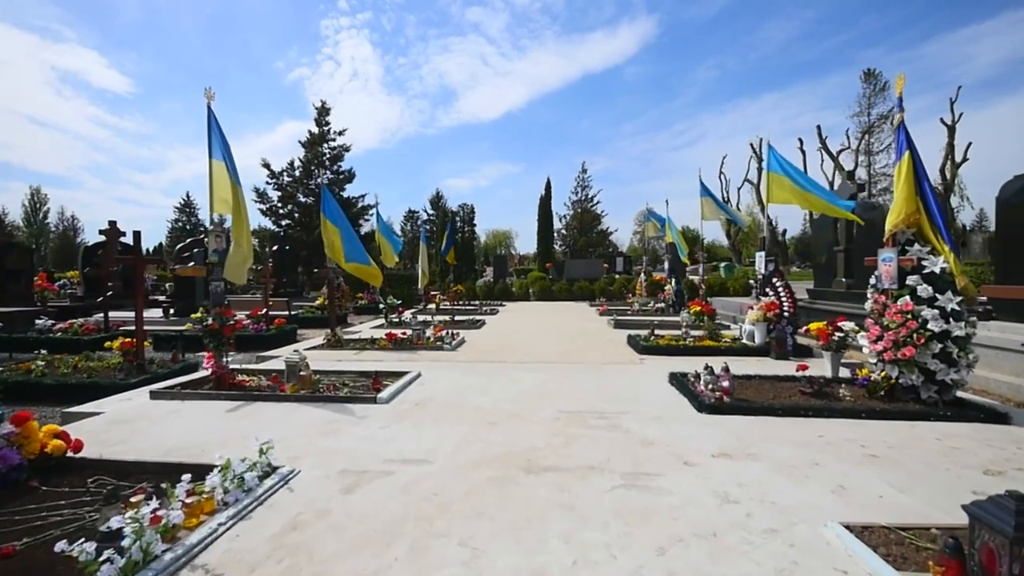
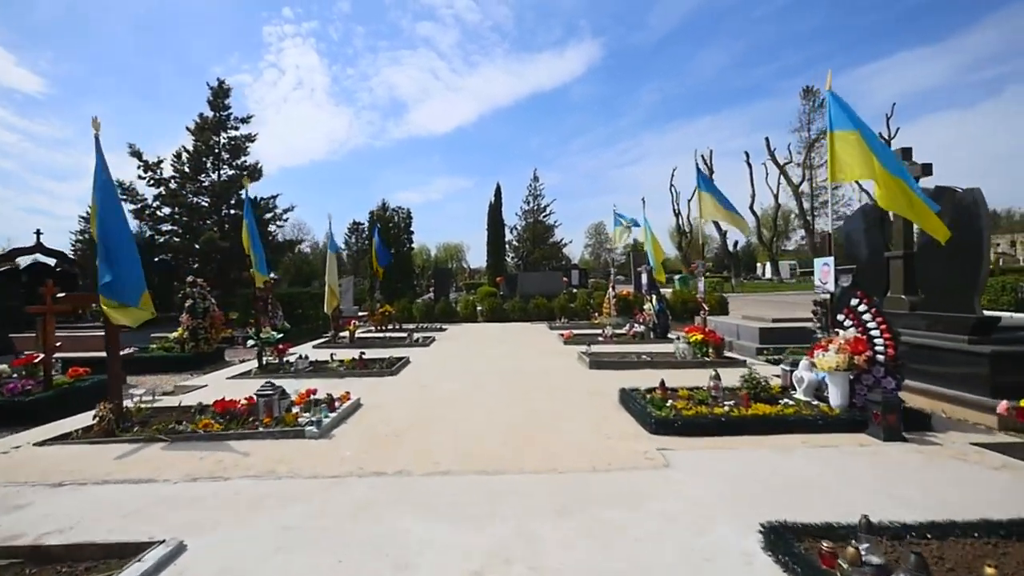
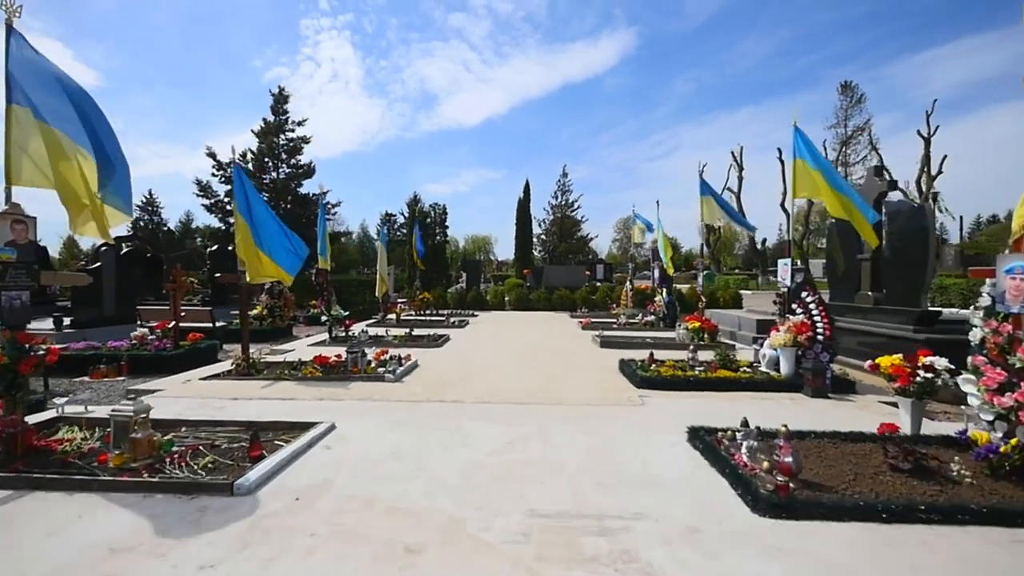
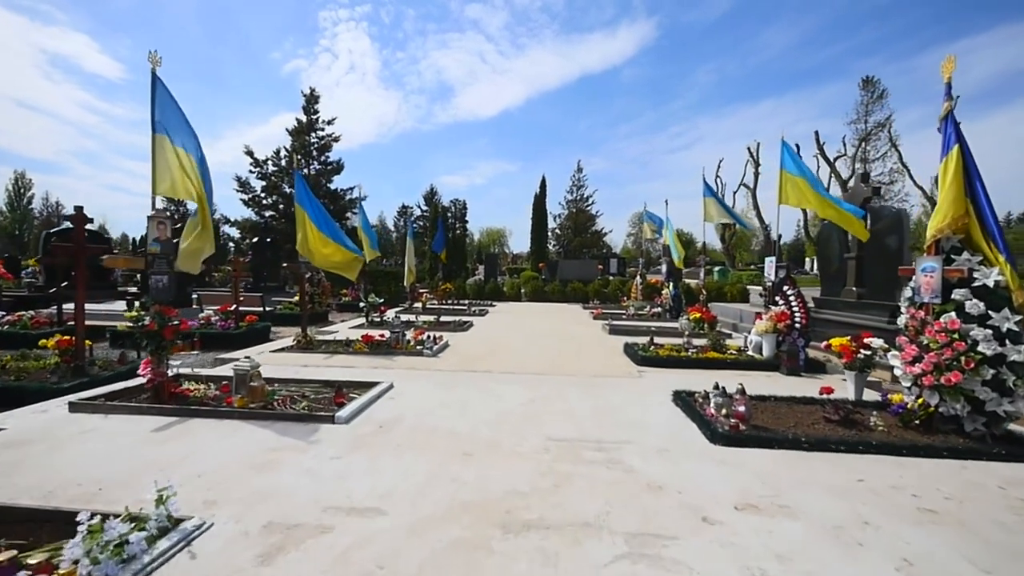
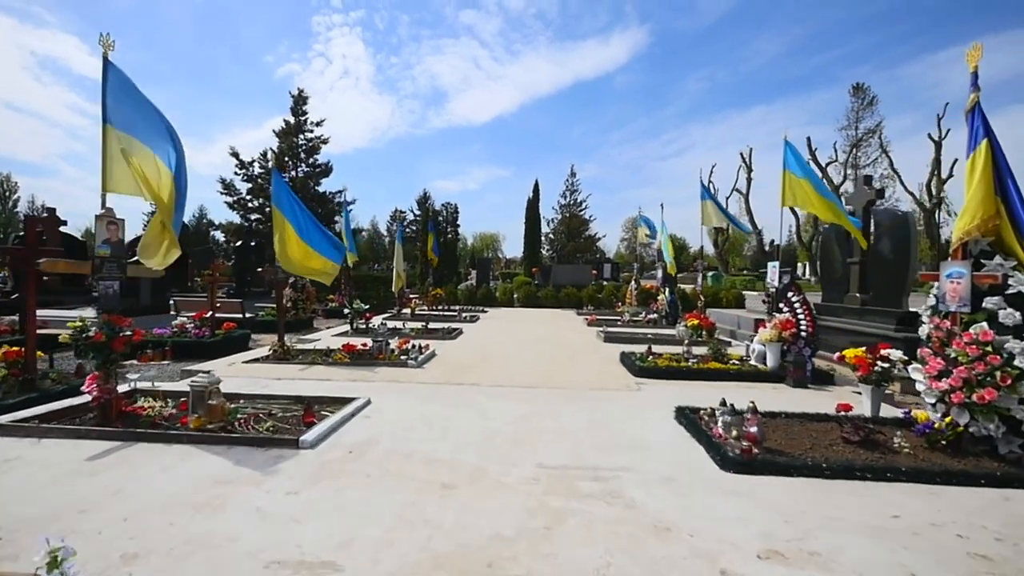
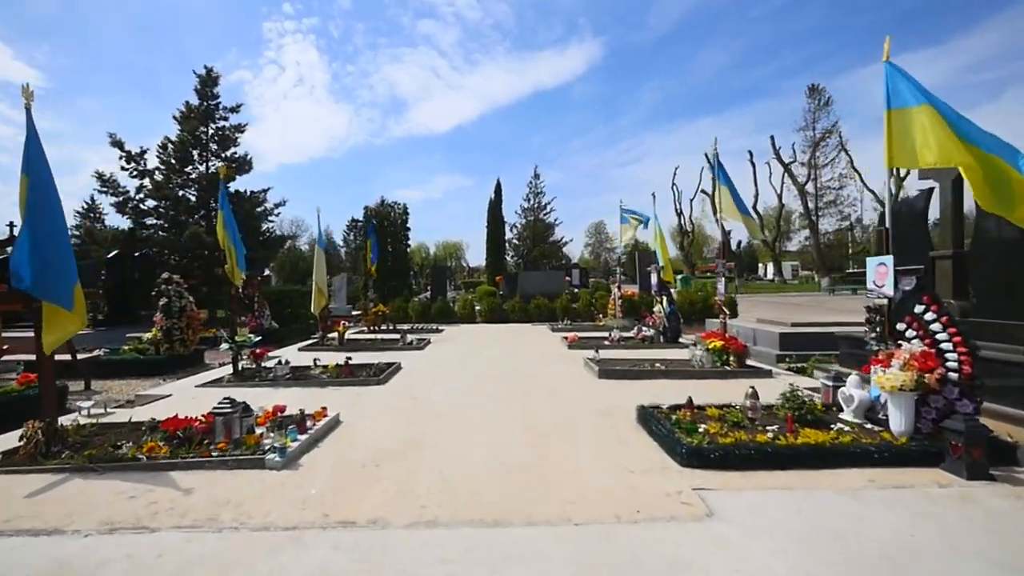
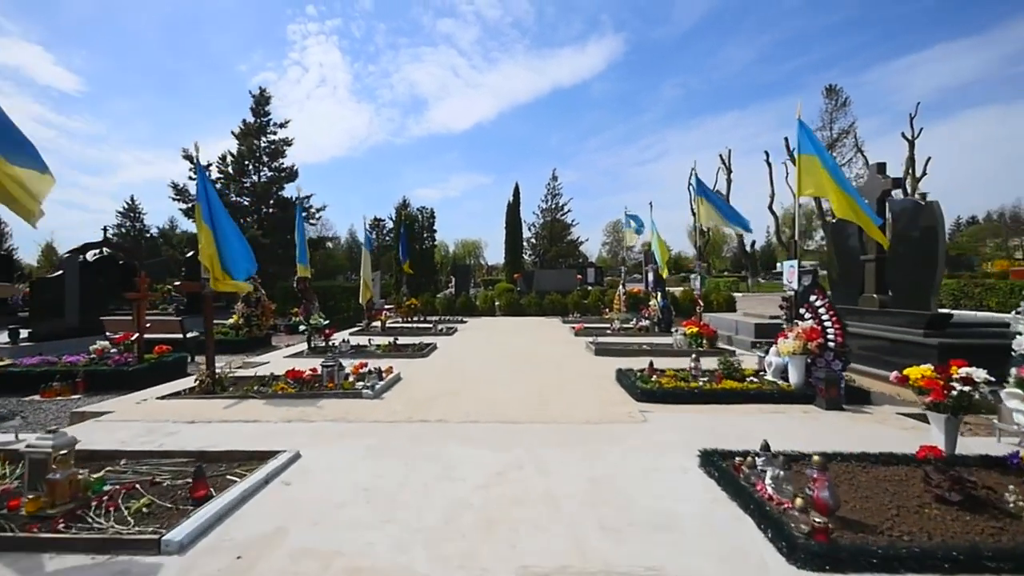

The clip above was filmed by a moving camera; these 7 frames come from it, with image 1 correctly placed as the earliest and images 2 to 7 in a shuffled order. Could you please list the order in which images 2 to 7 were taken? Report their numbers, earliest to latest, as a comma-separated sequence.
4, 5, 3, 7, 2, 6
